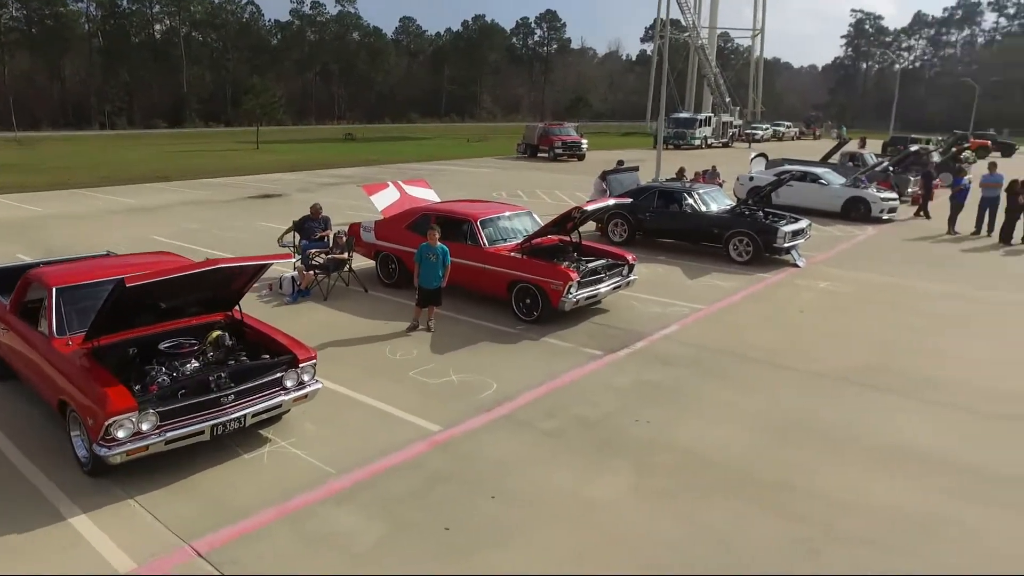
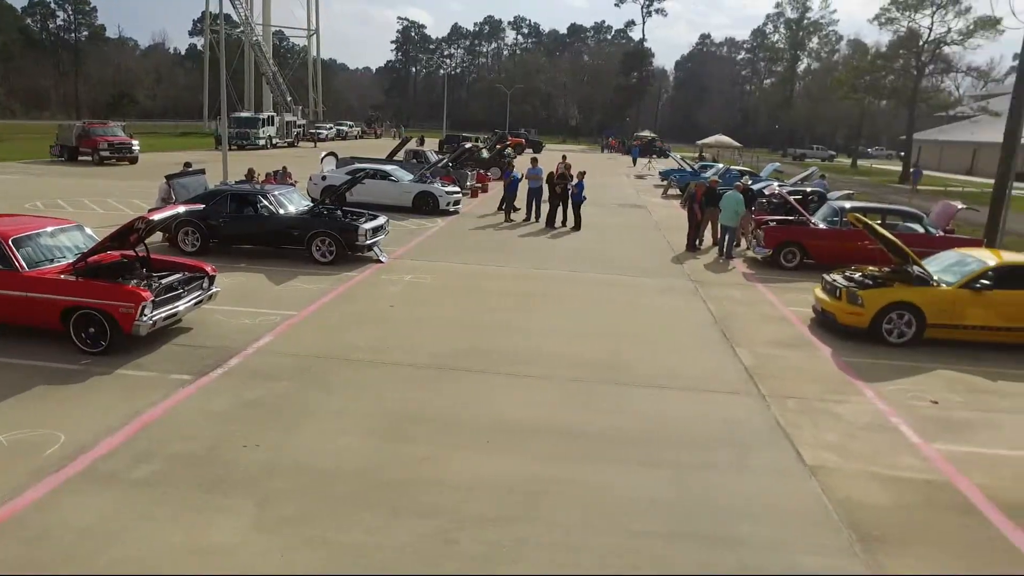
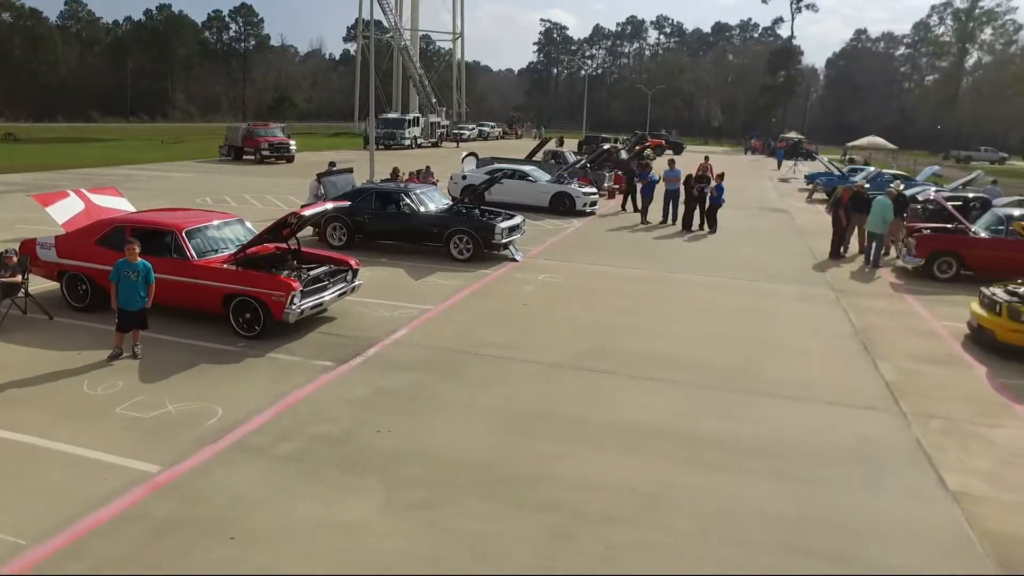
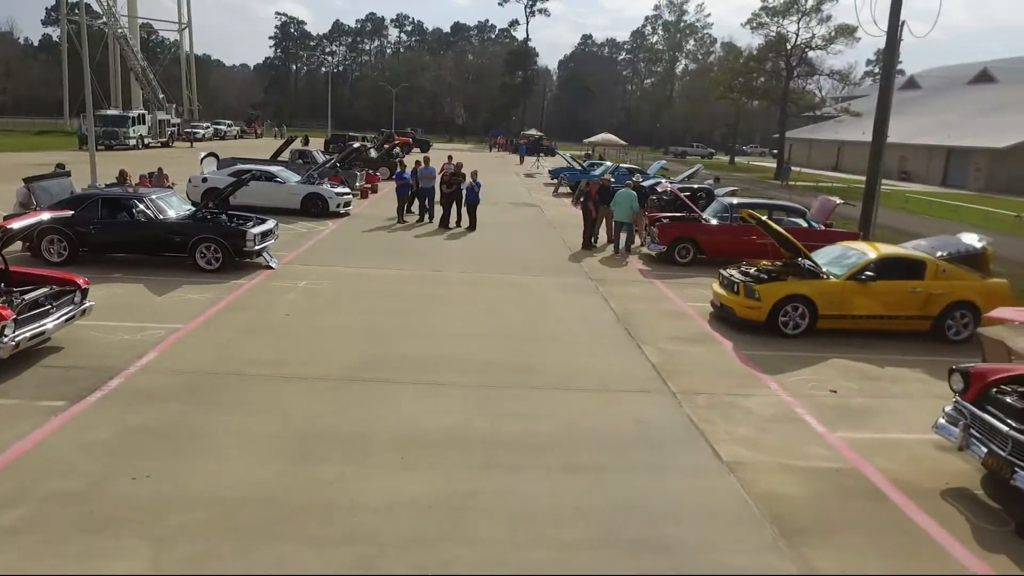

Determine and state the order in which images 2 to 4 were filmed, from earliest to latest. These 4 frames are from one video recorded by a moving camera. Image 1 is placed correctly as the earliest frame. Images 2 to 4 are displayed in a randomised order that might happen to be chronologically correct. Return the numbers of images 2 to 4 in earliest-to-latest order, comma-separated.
3, 2, 4
